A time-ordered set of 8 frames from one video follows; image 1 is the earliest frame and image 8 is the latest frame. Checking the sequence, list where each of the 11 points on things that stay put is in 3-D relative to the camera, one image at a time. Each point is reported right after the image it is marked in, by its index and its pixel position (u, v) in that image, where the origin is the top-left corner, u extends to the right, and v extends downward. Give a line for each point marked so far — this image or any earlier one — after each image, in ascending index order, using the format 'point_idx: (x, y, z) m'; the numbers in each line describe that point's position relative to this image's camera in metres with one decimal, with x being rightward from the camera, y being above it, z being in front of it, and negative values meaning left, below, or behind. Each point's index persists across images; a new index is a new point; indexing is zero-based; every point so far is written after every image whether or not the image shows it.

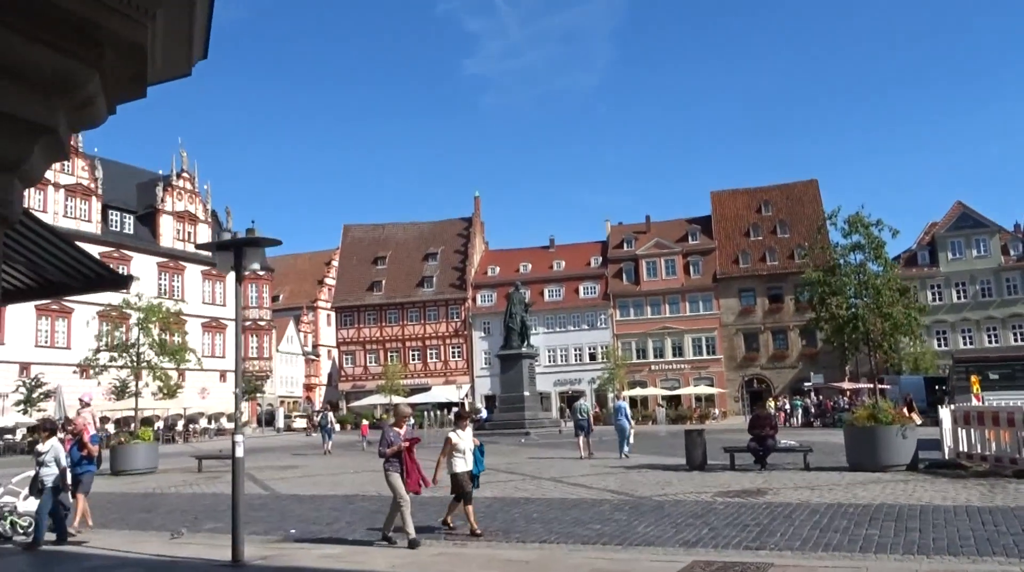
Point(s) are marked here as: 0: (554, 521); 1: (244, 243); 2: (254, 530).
0: (+0.6, -3.0, +10.9) m
1: (-2.9, +0.5, +9.2) m
2: (-3.4, -3.3, +11.5) m
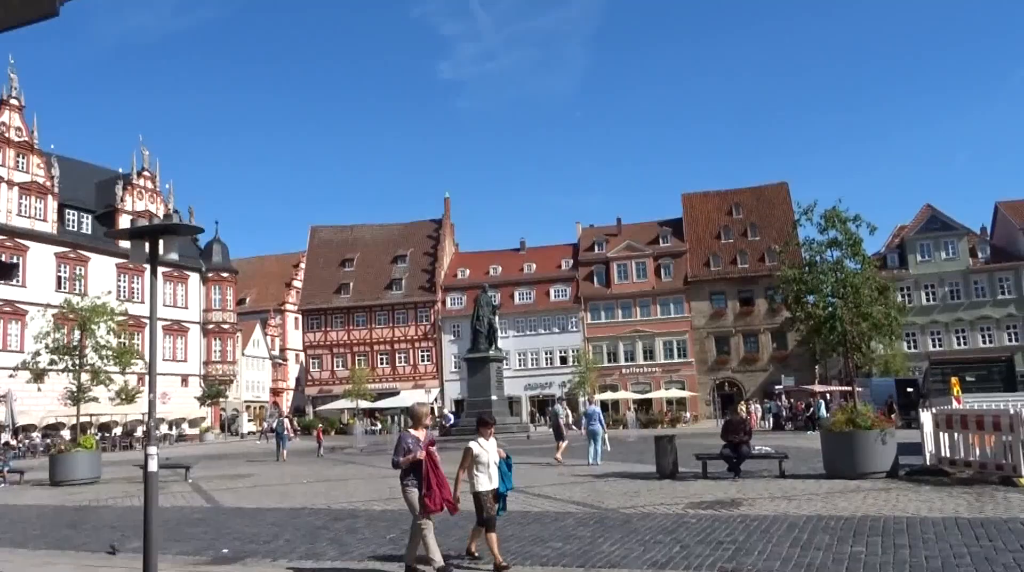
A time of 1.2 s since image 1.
0: (0.0, -2.9, +10.0) m
1: (-3.4, +0.5, +8.2) m
2: (-4.0, -3.2, +10.5) m
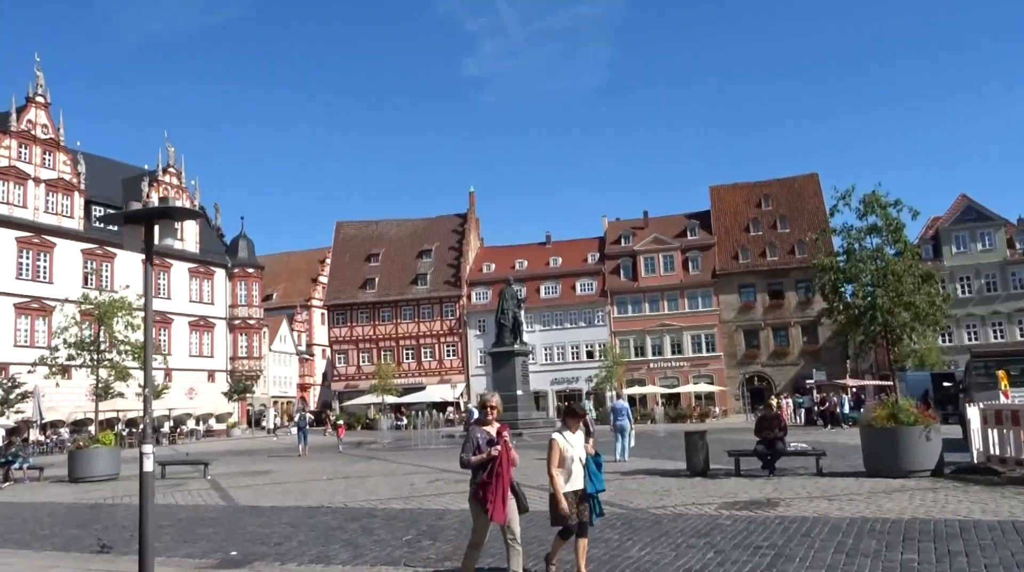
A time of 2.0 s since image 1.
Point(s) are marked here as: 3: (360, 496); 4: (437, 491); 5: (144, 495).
0: (+0.3, -2.8, +9.4) m
1: (-3.2, +0.7, +7.7) m
2: (-3.7, -3.1, +10.0) m
3: (-2.6, -3.6, +14.7) m
4: (-1.3, -3.5, +14.7) m
5: (-3.1, -1.8, +7.4) m
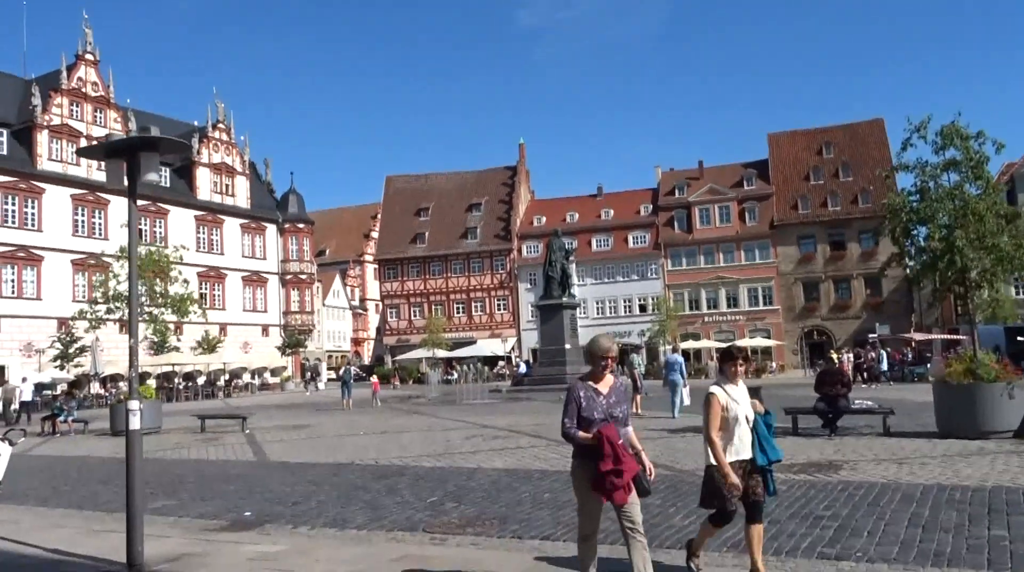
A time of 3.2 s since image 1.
0: (+0.6, -2.2, +8.6) m
1: (-3.0, +1.1, +6.9) m
2: (-3.4, -2.5, +9.5) m
3: (-1.9, -2.7, +14.1) m
4: (-0.6, -2.6, +14.0) m
5: (-3.0, -1.3, +6.7) m
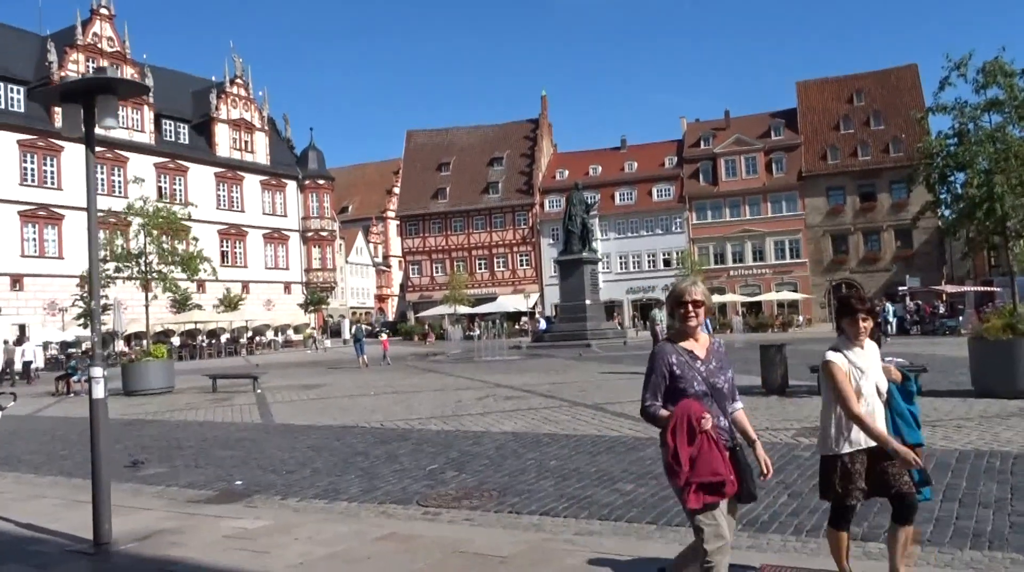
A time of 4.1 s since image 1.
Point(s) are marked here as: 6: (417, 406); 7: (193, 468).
0: (+0.6, -1.8, +8.0) m
1: (-3.1, +1.5, +6.3) m
2: (-3.3, -2.0, +9.1) m
3: (-1.8, -2.0, +13.6) m
4: (-0.4, -1.9, +13.5) m
5: (-3.0, -1.0, +6.2) m
6: (-1.6, -2.0, +14.5) m
7: (-3.6, -2.1, +9.7) m
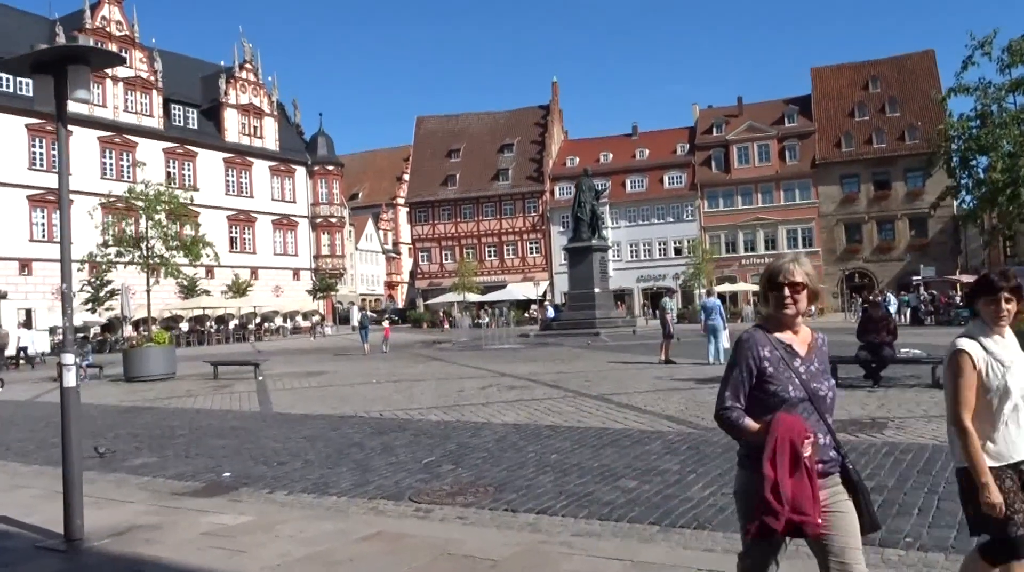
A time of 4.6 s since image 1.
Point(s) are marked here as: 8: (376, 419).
0: (+0.6, -1.7, +7.7) m
1: (-3.1, +1.6, +6.0) m
2: (-3.3, -1.9, +8.7) m
3: (-1.7, -1.8, +13.3) m
4: (-0.4, -1.7, +13.1) m
5: (-3.0, -0.9, +5.9) m
6: (-1.5, -1.8, +14.1) m
7: (-3.6, -1.9, +9.4) m
8: (-1.8, -1.8, +11.7) m
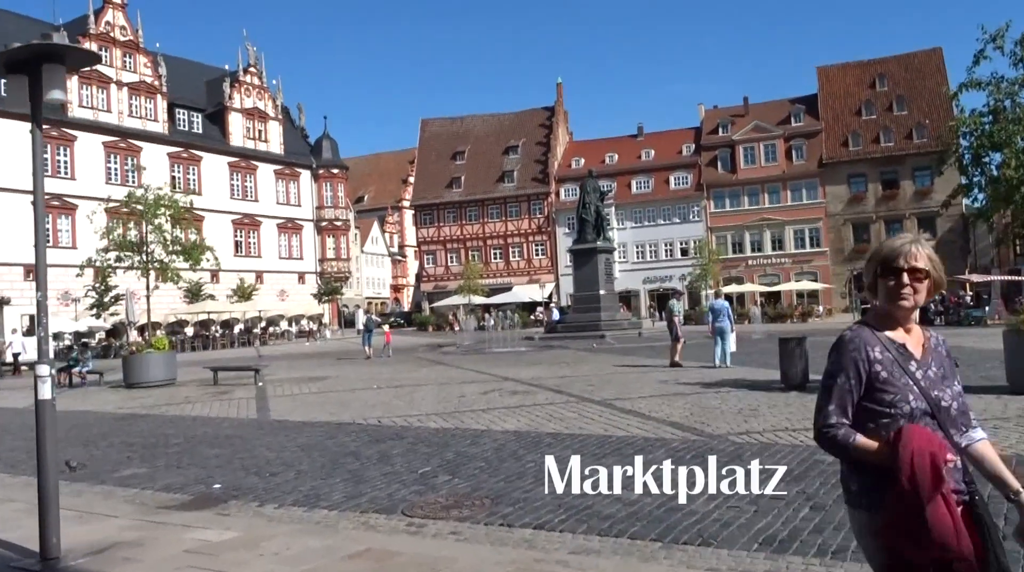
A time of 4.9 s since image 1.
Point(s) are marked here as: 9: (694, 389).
0: (+0.6, -1.7, +7.4) m
1: (-3.1, +1.5, +5.7) m
2: (-3.3, -1.9, +8.5) m
3: (-1.7, -1.9, +13.0) m
4: (-0.4, -1.8, +12.8) m
5: (-3.1, -0.9, +5.6) m
6: (-1.5, -1.9, +13.9) m
7: (-3.6, -1.9, +9.2) m
8: (-1.8, -1.9, +11.5) m
9: (+2.9, -1.6, +13.7) m
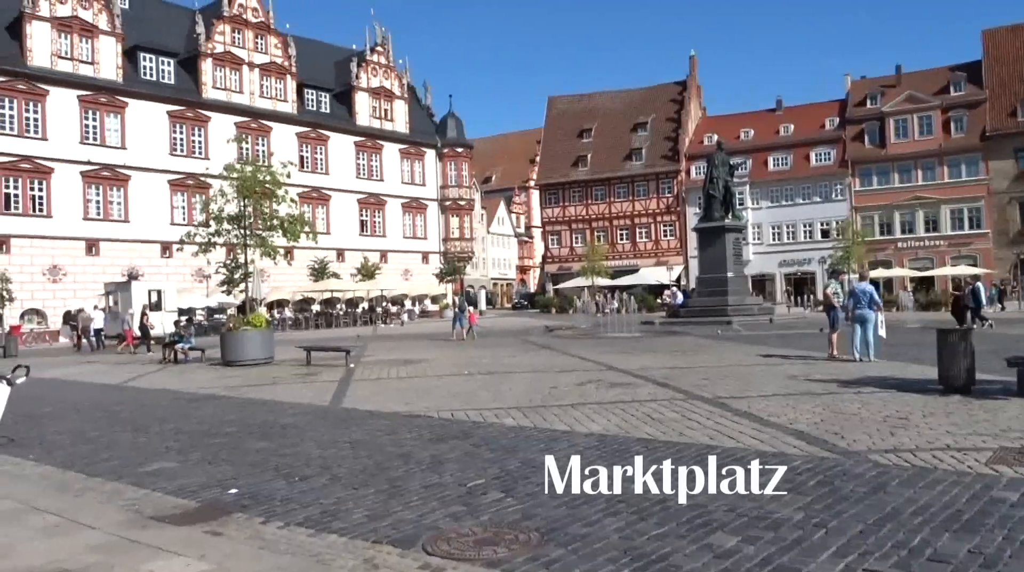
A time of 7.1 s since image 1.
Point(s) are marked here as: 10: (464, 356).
0: (+1.0, -1.5, +5.6) m
1: (-2.9, +1.7, +4.5) m
2: (-2.7, -1.7, +7.3) m
3: (-0.4, -1.5, +11.5) m
4: (+0.9, -1.5, +11.2) m
5: (-2.9, -0.7, +4.5) m
6: (-0.1, -1.5, +12.4) m
7: (-2.9, -1.7, +8.0) m
8: (-0.8, -1.6, +10.0) m
9: (+4.2, -1.4, +11.5) m
10: (-1.0, -1.6, +19.2) m
